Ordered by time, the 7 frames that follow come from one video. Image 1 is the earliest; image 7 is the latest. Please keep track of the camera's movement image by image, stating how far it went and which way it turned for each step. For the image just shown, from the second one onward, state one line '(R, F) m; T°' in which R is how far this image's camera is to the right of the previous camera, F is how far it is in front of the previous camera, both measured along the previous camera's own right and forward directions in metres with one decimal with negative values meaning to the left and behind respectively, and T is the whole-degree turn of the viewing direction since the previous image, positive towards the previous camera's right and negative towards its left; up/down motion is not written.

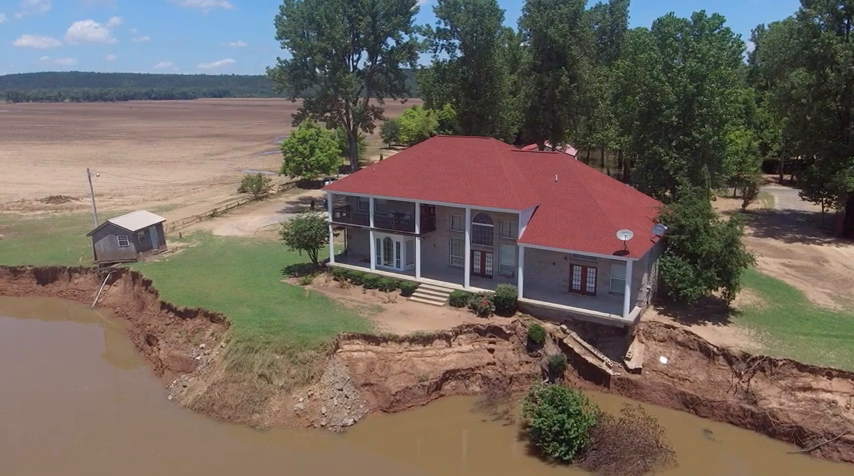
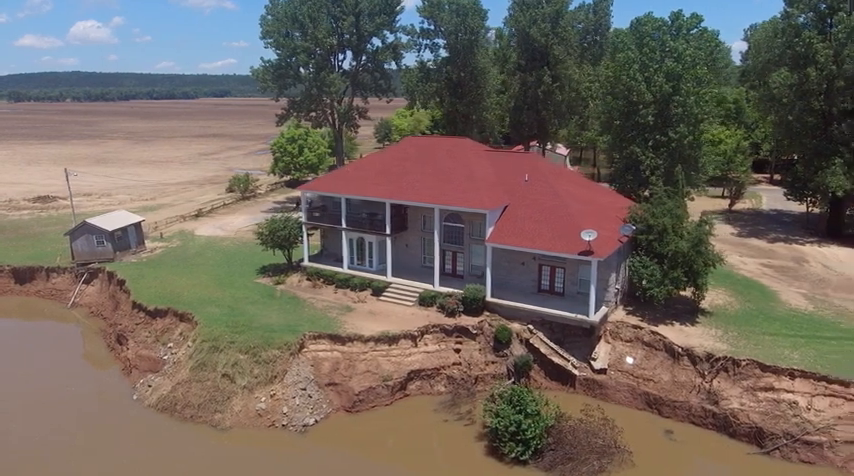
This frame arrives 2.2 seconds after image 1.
(+1.6, 0.0) m; 0°
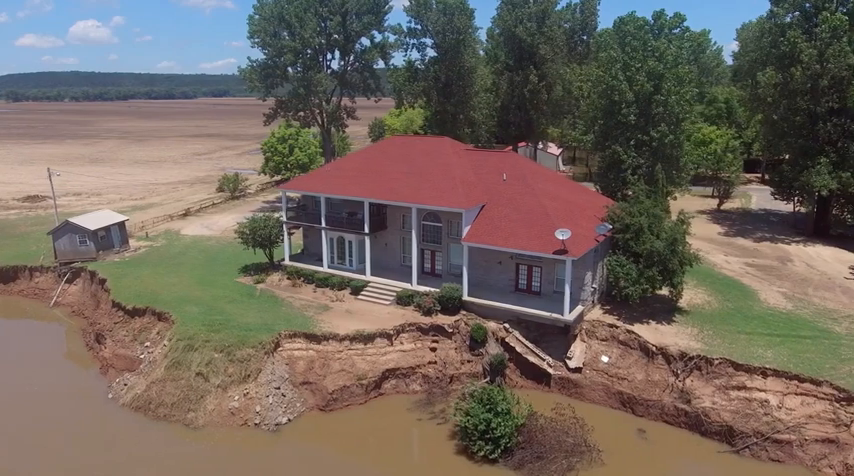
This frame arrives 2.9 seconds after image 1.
(+1.1, 0.0) m; 0°
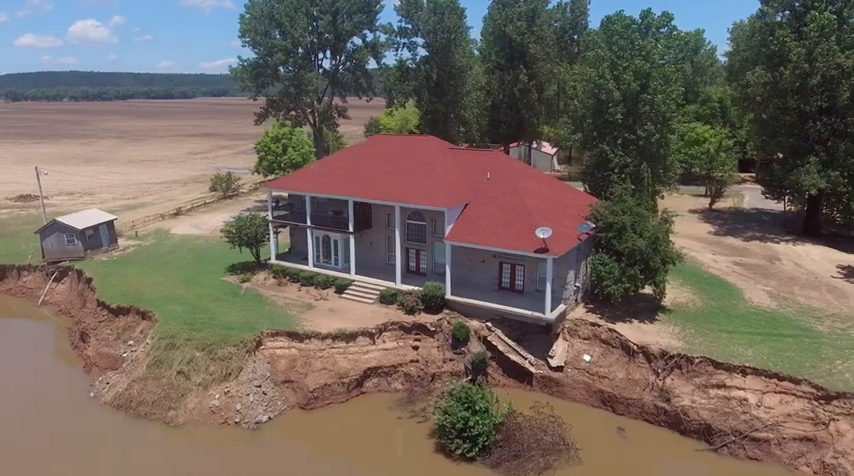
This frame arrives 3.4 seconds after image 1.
(+0.8, 0.0) m; 0°
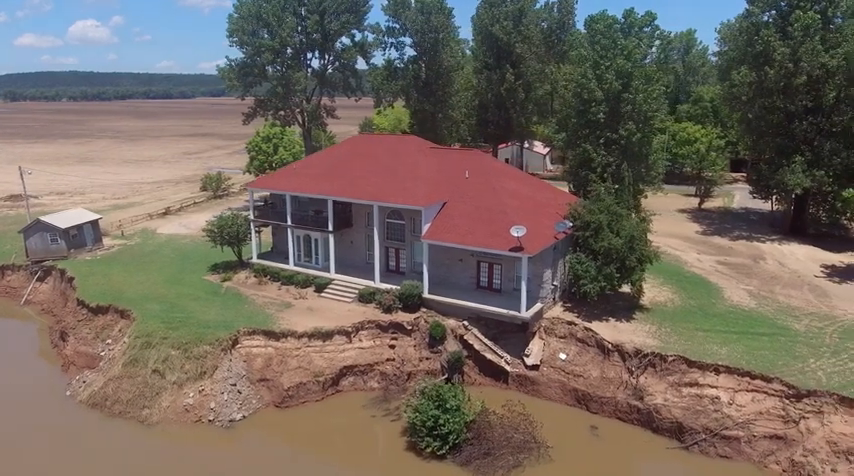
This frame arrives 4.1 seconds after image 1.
(+1.1, -0.1) m; 0°
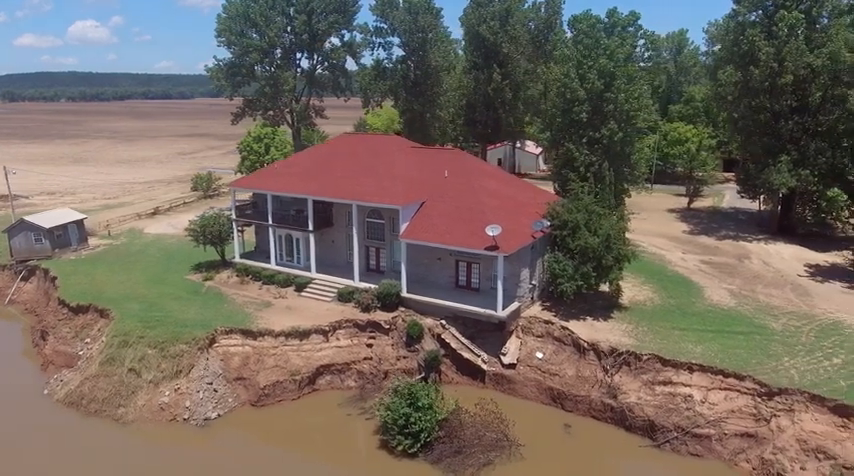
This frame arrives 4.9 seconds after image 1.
(+1.0, -0.1) m; 0°
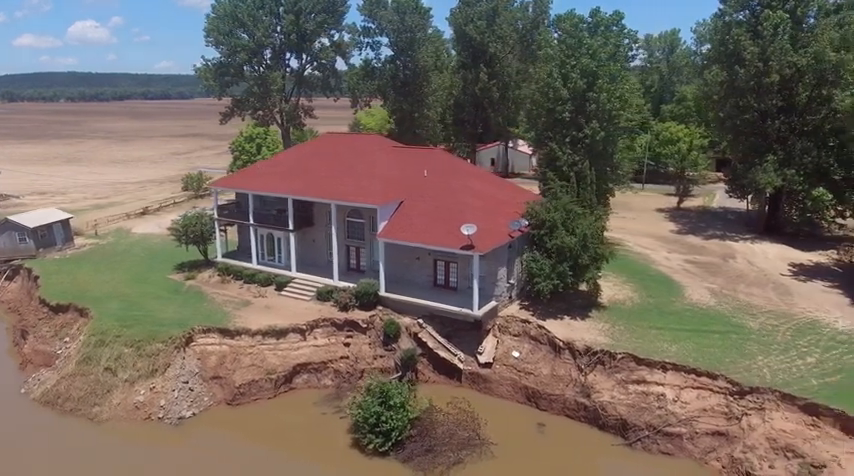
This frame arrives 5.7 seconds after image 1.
(+1.1, -0.1) m; 0°
